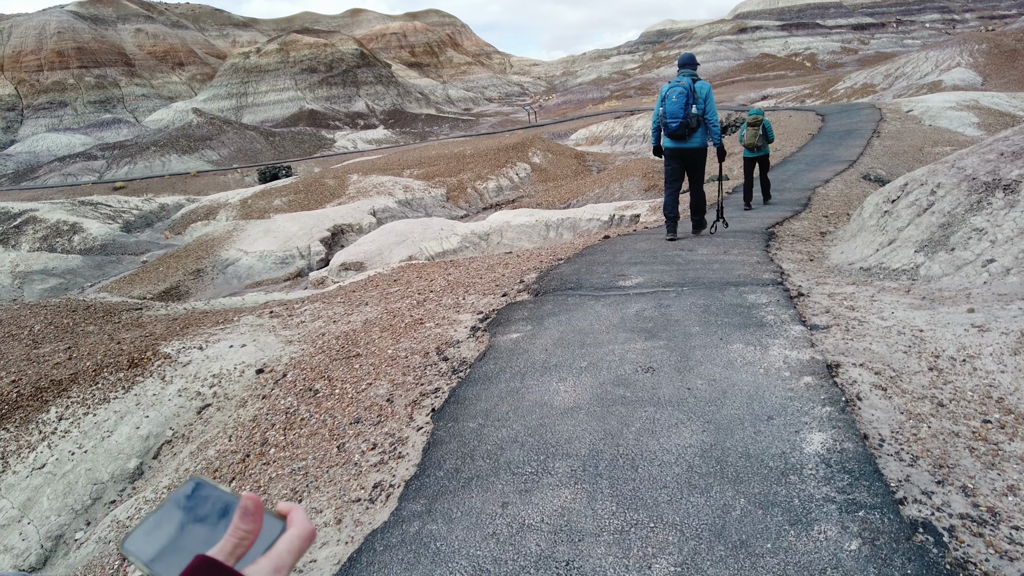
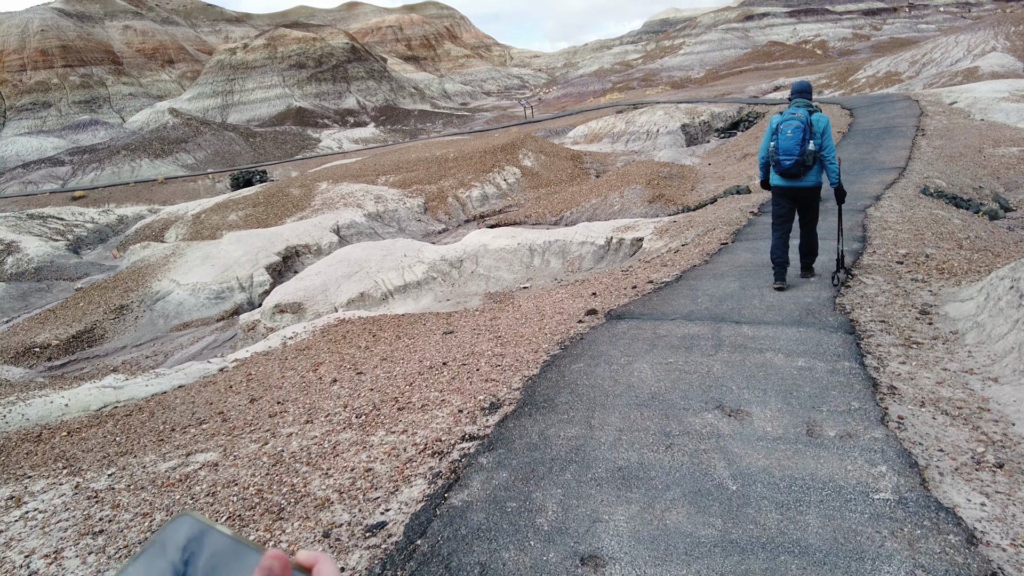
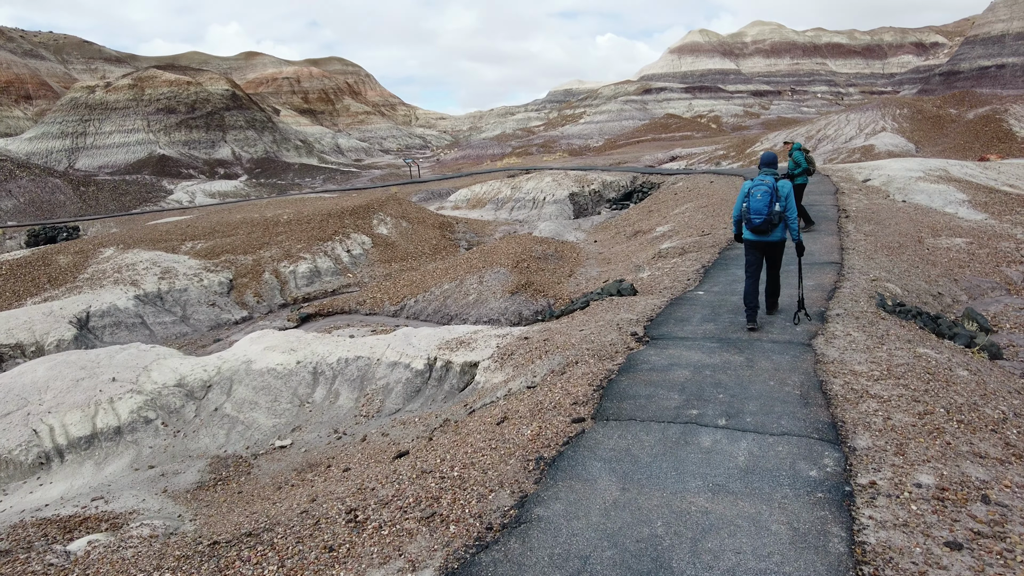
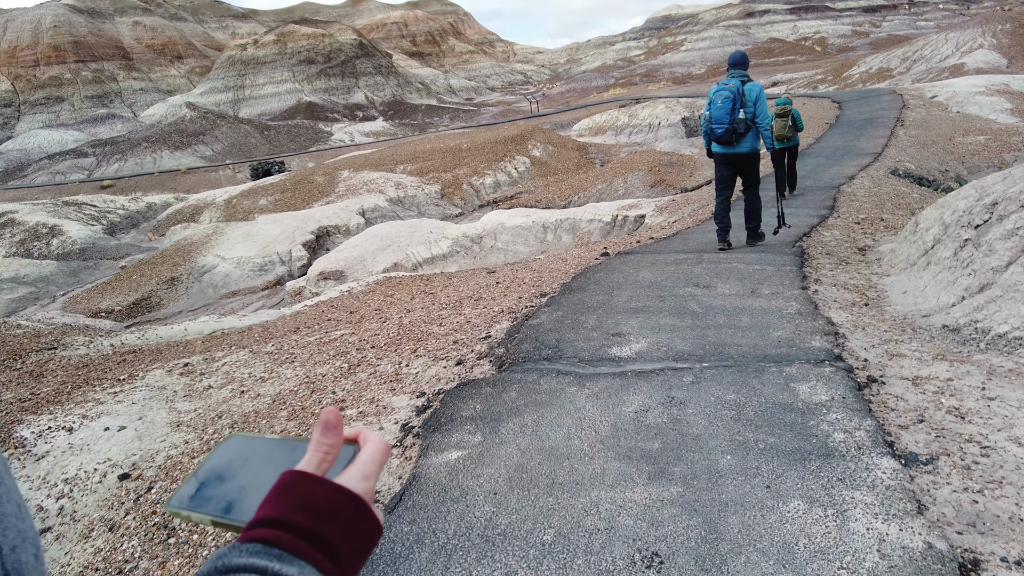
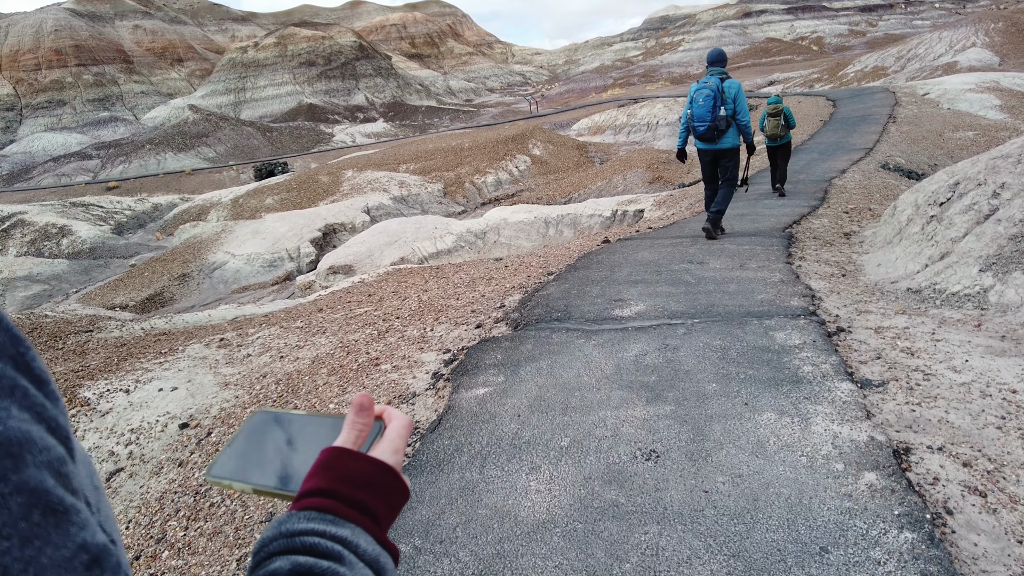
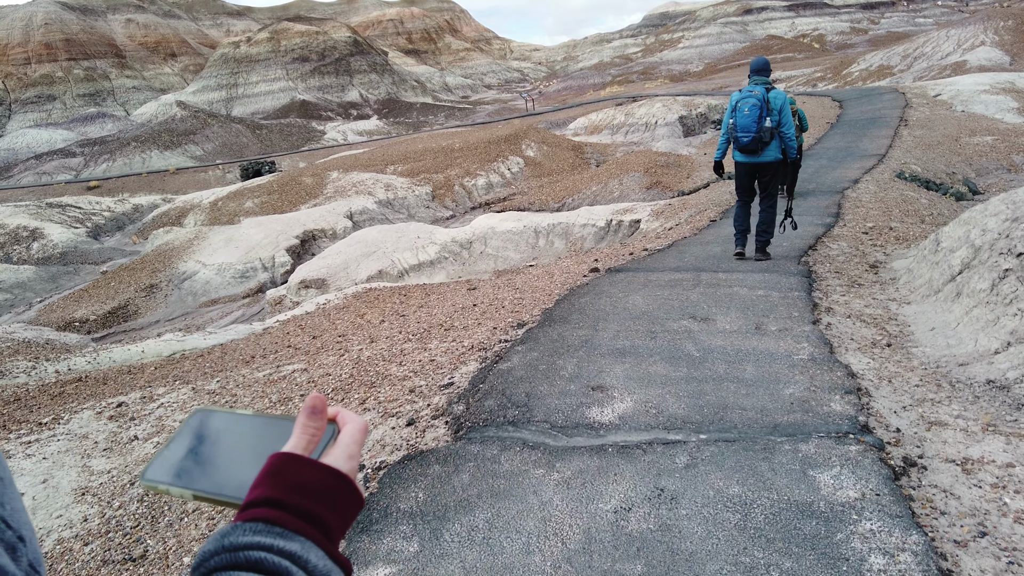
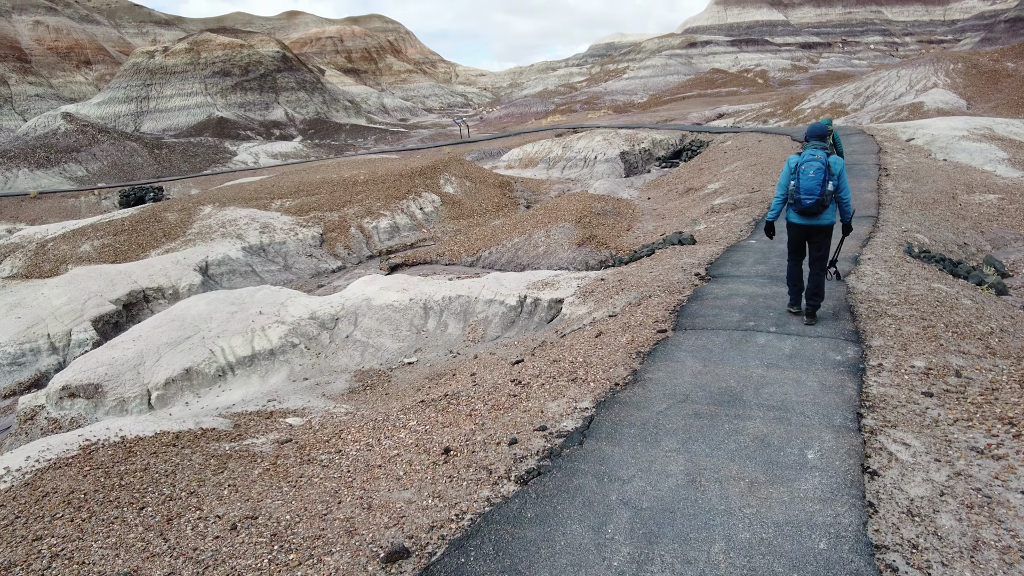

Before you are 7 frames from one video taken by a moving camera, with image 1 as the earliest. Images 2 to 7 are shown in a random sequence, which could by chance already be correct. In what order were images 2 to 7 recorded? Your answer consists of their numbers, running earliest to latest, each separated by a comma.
5, 4, 6, 2, 7, 3
